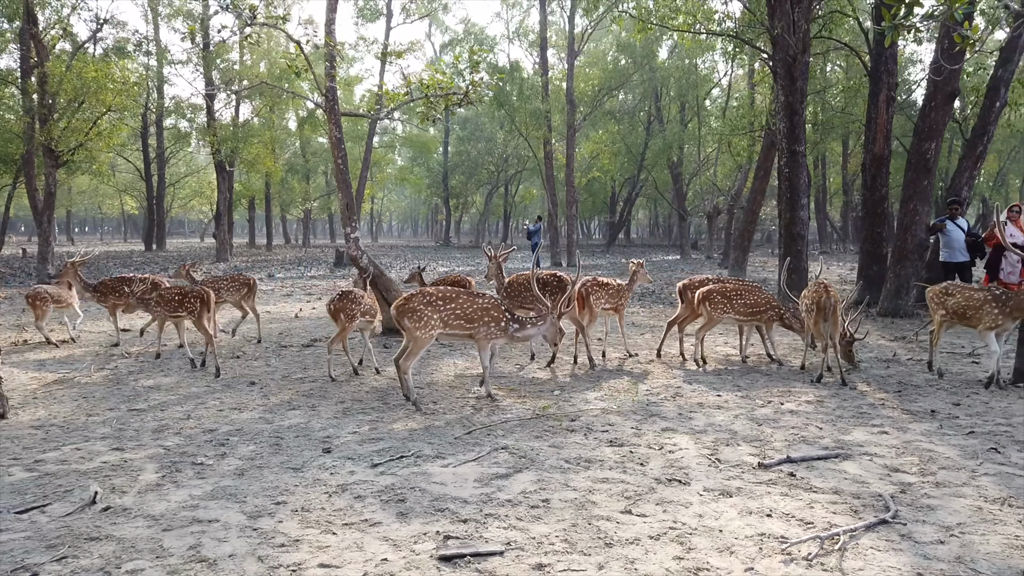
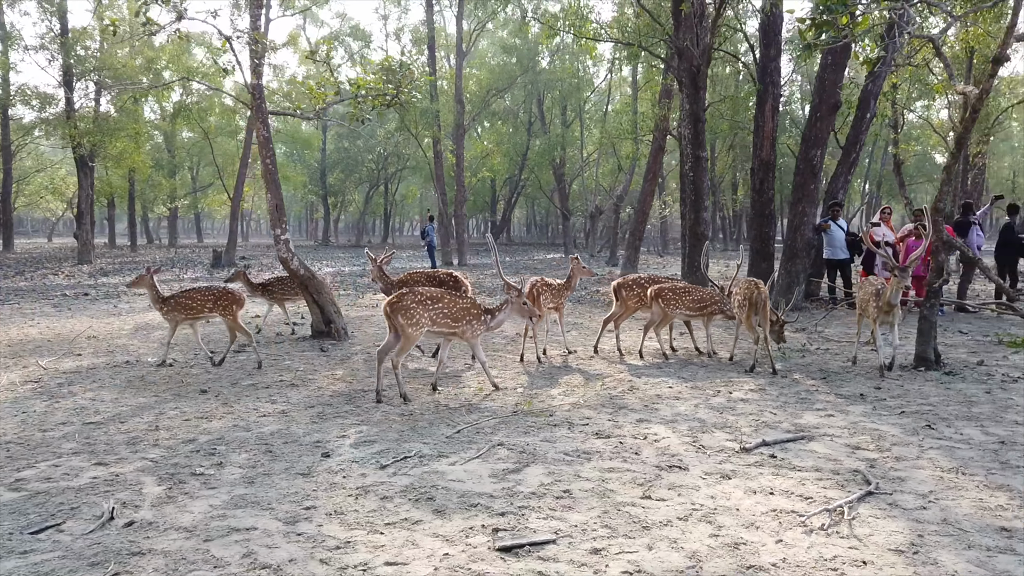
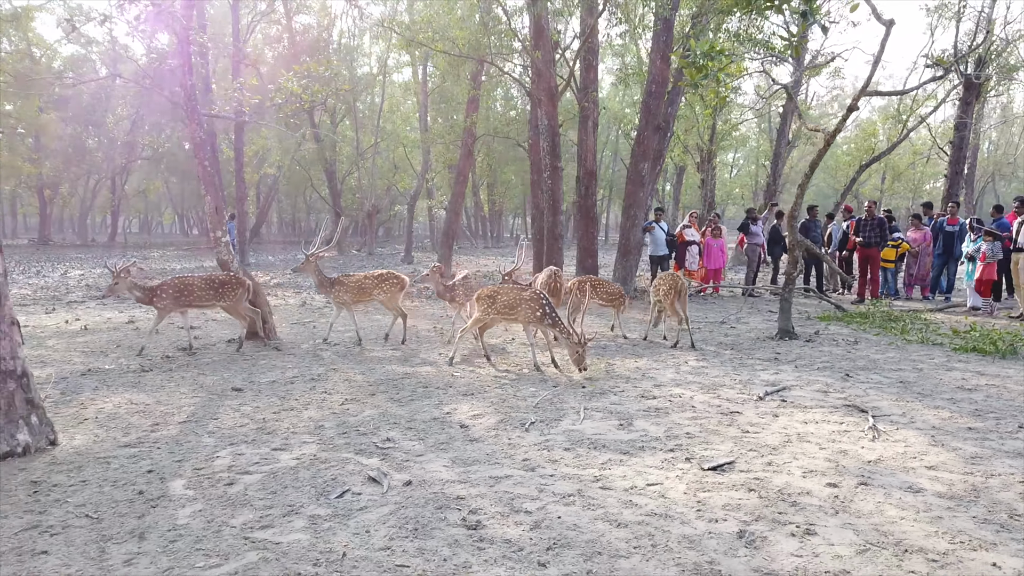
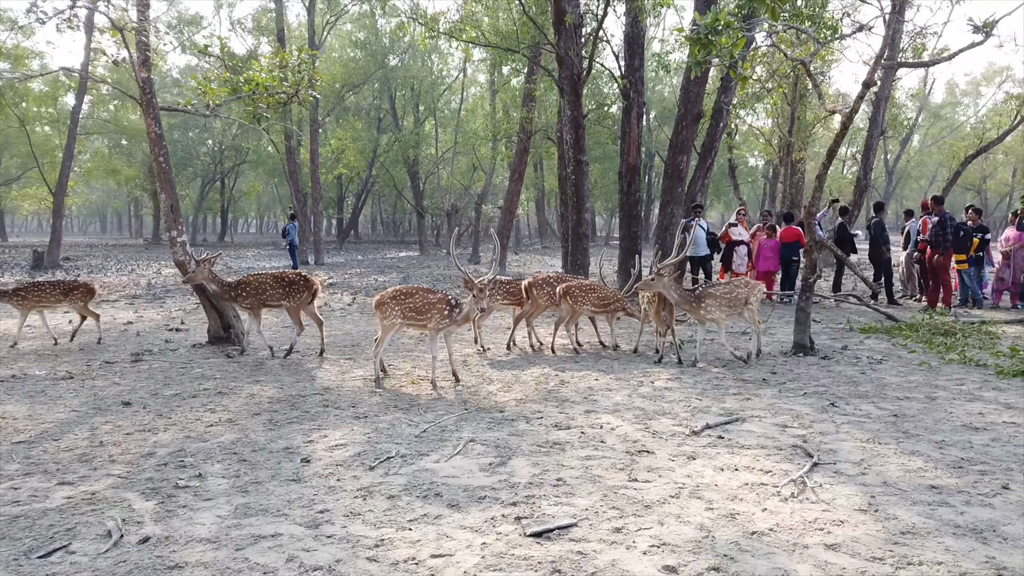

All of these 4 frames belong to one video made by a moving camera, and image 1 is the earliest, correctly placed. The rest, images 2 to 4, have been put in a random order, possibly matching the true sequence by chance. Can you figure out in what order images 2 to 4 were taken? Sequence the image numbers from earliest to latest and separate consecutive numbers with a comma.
2, 4, 3
